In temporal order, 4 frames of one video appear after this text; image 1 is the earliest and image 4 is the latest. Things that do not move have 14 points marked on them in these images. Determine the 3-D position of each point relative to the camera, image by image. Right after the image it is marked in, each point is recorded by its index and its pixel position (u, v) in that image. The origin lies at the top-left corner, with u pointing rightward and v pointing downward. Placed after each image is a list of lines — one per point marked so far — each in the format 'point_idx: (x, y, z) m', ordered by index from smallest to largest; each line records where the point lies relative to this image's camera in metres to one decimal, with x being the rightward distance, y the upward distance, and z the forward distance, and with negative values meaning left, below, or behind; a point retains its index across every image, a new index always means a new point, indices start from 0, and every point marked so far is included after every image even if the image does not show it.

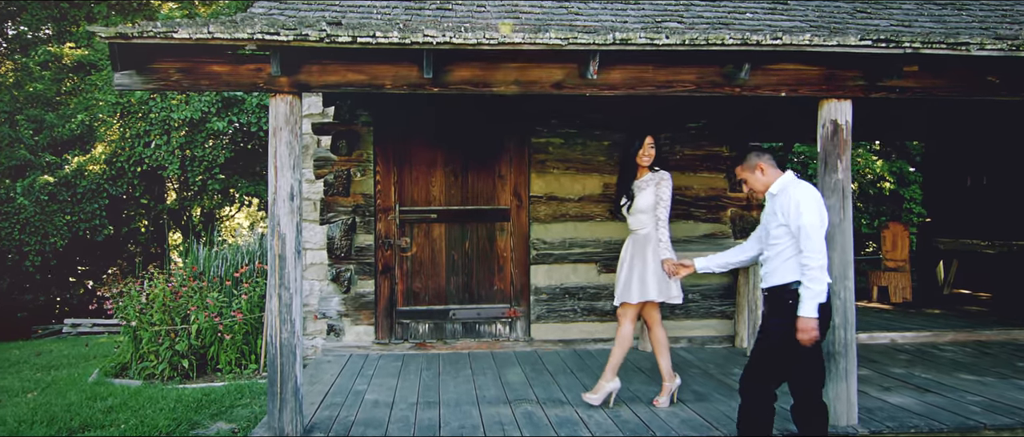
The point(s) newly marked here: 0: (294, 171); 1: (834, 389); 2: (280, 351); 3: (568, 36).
0: (-1.1, +0.2, +3.6) m
1: (+1.7, -0.9, +3.8) m
2: (-1.2, -0.7, +3.6) m
3: (+0.3, +0.9, +3.4) m
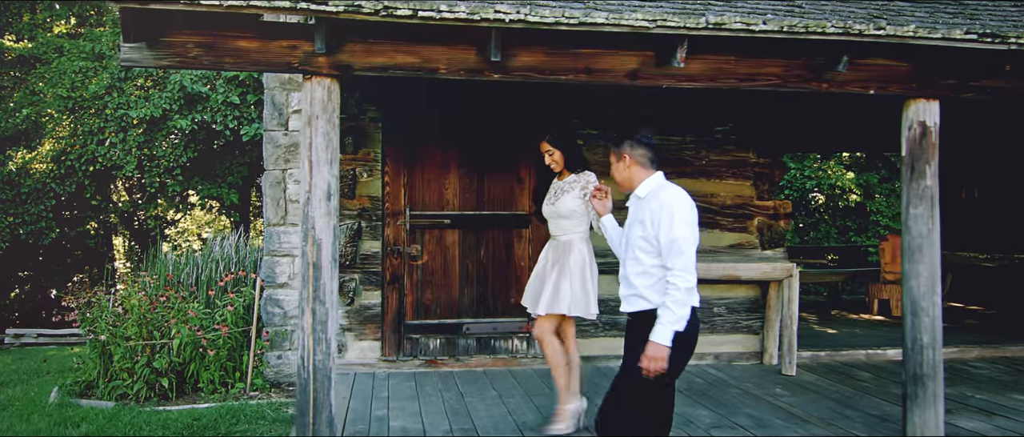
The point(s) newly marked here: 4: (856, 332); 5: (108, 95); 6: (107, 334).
0: (-0.8, +0.2, +3.1) m
1: (+2.0, -1.0, +3.5) m
2: (-0.8, -0.7, +3.1) m
3: (+0.6, +0.8, +3.0) m
4: (+3.4, -1.1, +7.1) m
5: (-5.7, +1.7, +10.1) m
6: (-3.2, -0.9, +5.7) m
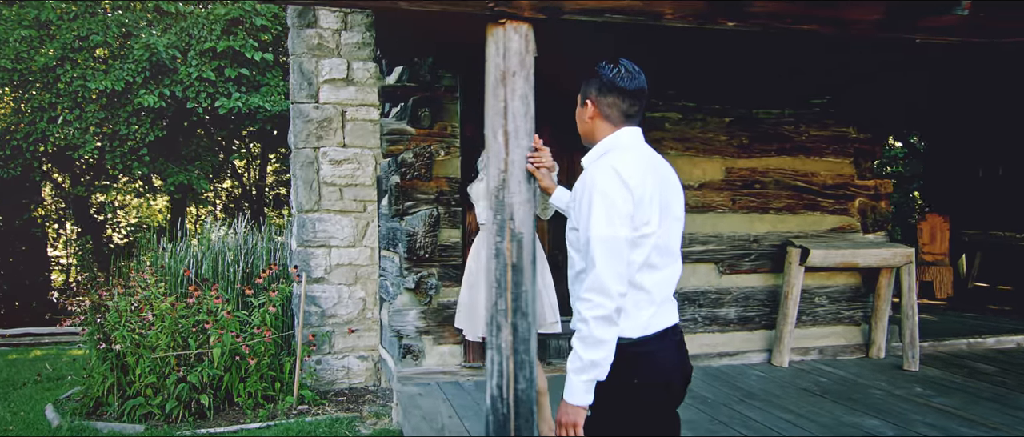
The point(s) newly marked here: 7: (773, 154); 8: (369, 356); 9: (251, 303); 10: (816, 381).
0: (+0.1, +0.3, +2.4) m
1: (+2.8, -0.9, +3.1) m
2: (0.0, -0.6, +2.4) m
3: (+1.4, +0.9, +2.4) m
4: (+3.9, -0.9, +6.8) m
5: (-5.5, +1.9, +8.9) m
6: (-2.6, -0.8, +4.8) m
7: (+1.9, +0.5, +5.2) m
8: (-1.2, -1.1, +5.9) m
9: (-2.0, -0.6, +5.4) m
10: (+2.0, -1.0, +4.6) m
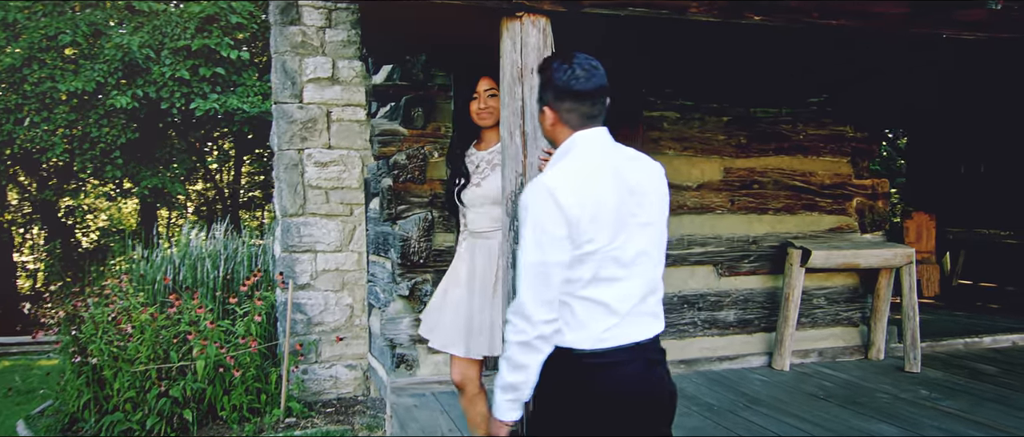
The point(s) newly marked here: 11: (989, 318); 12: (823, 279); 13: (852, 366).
0: (+0.1, +0.2, +2.2) m
1: (+2.8, -0.9, +3.0) m
2: (+0.1, -0.7, +2.2) m
3: (+1.5, +0.9, +2.3) m
4: (+3.8, -0.9, +6.8) m
5: (-5.6, +1.8, +8.5) m
6: (-2.6, -0.9, +4.6) m
7: (+1.9, +0.5, +5.2) m
8: (-1.2, -1.2, +5.7) m
9: (-2.0, -0.7, +5.2) m
10: (+1.9, -1.0, +4.5) m
11: (+4.4, -0.9, +6.5) m
12: (+2.3, -0.4, +5.3) m
13: (+2.3, -1.0, +5.0) m
